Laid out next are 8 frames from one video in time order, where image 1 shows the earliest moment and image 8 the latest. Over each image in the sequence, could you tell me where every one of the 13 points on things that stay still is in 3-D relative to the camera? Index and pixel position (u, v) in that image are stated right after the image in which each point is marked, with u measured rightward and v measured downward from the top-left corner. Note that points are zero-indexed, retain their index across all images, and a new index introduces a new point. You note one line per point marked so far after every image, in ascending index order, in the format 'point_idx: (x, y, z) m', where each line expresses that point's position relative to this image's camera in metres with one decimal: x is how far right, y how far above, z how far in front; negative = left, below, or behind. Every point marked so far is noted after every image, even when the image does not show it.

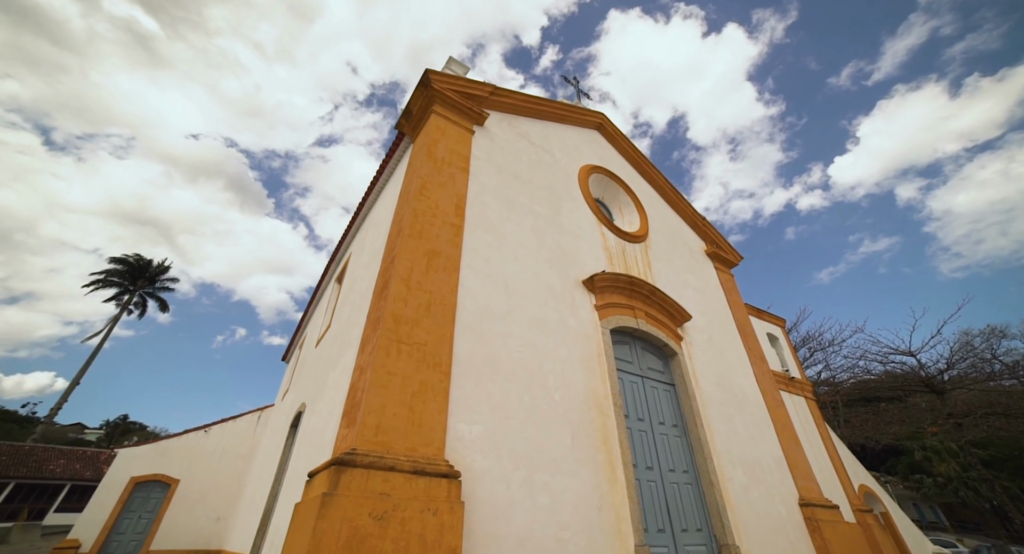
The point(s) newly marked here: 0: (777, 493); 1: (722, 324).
0: (+3.6, -3.0, +5.9) m
1: (+3.5, -0.8, +7.1) m
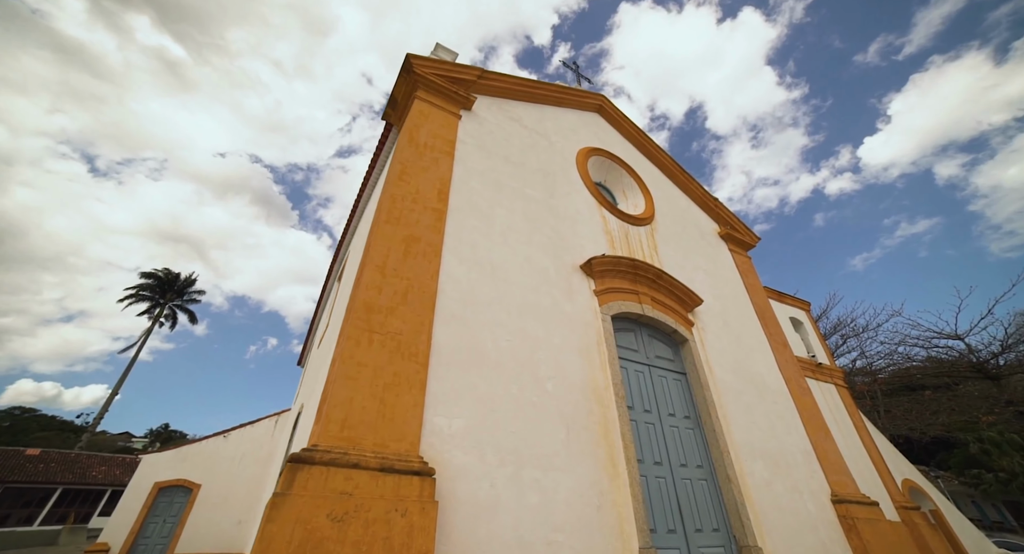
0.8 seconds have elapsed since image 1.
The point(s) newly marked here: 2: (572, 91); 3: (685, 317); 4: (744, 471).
0: (+3.7, -2.7, +5.4) m
1: (+3.5, -0.5, +6.6) m
2: (+1.0, +3.1, +7.1) m
3: (+2.3, -0.5, +5.8) m
4: (+2.6, -2.2, +4.8) m
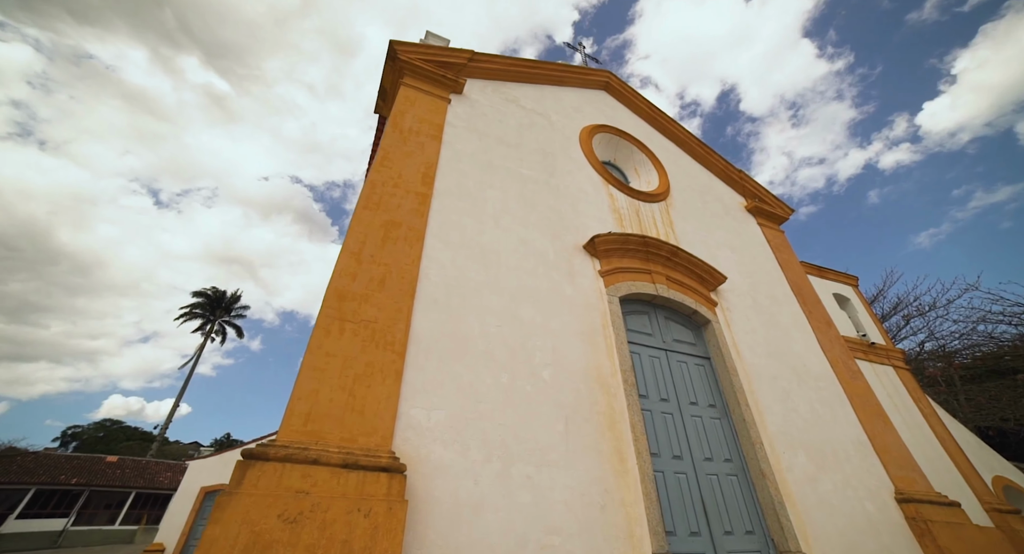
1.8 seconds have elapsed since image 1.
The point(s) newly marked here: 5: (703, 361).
0: (+3.8, -2.3, +4.7) m
1: (+3.6, -0.2, +6.0) m
2: (+1.0, +3.3, +6.8) m
3: (+2.4, -0.2, +5.2) m
4: (+2.7, -1.9, +4.3) m
5: (+2.2, -0.9, +4.8) m
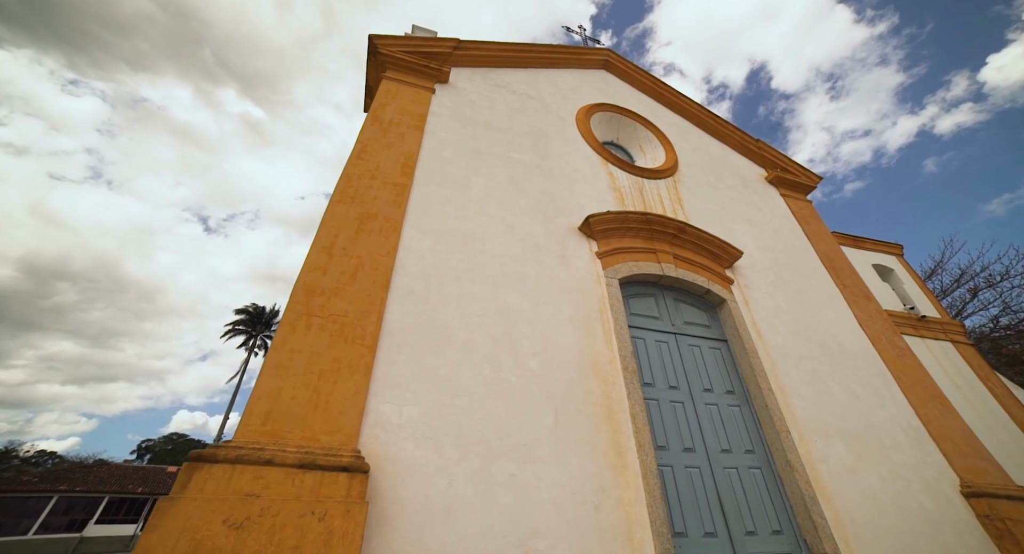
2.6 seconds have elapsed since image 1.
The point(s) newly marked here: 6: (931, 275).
0: (+3.9, -1.9, +4.1) m
1: (+3.6, +0.2, +5.4) m
2: (+0.9, +3.5, +6.5) m
3: (+2.4, 0.0, +4.8) m
4: (+2.7, -1.6, +3.8) m
5: (+2.1, -0.7, +4.4) m
6: (+13.4, +0.1, +13.6) m
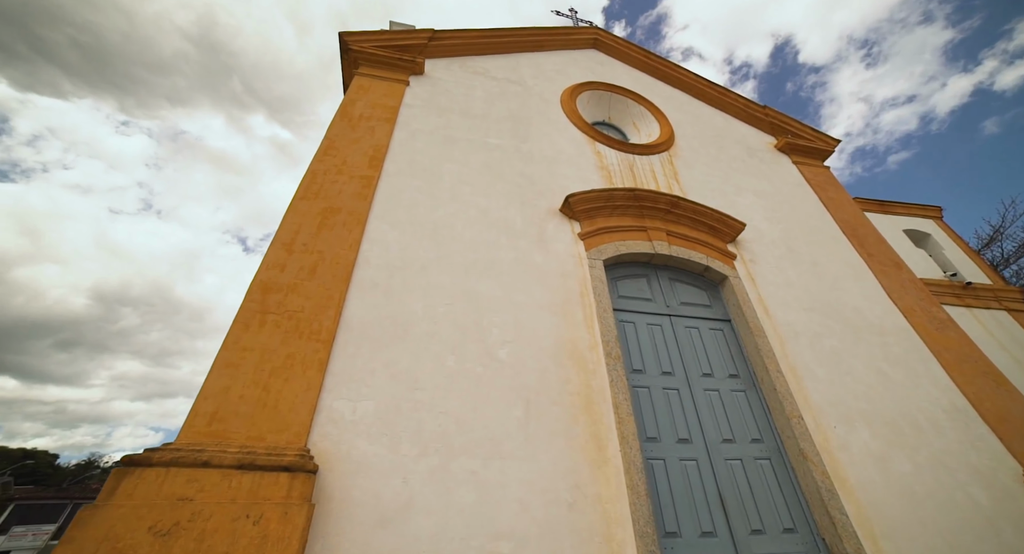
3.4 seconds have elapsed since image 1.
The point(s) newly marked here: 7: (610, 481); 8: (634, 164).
0: (+3.7, -1.6, +3.6) m
1: (+3.5, +0.5, +4.9) m
2: (+0.6, +3.6, +6.2) m
3: (+2.2, +0.3, +4.4) m
4: (+2.5, -1.3, +3.3) m
5: (+2.0, -0.4, +4.0) m
6: (+13.8, +0.9, +12.3) m
7: (+0.6, -1.3, +2.8) m
8: (+1.4, +1.3, +5.0) m
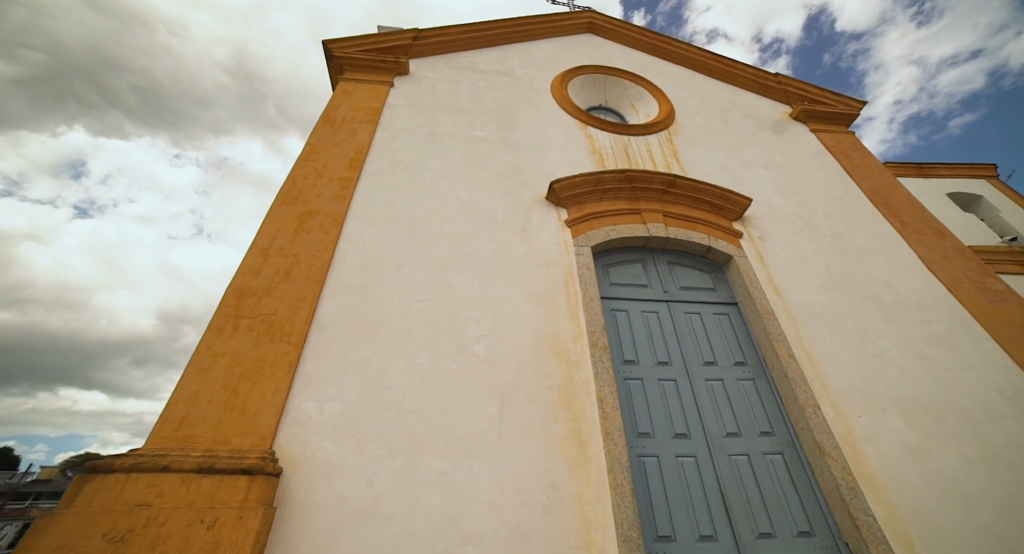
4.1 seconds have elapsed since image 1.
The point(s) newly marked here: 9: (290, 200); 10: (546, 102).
0: (+3.6, -1.3, +3.1) m
1: (+3.4, +0.8, +4.5) m
2: (+0.5, +3.7, +6.1) m
3: (+2.1, +0.5, +4.1) m
4: (+2.4, -1.1, +3.0) m
5: (+1.9, -0.3, +3.7) m
6: (+14.3, +1.8, +10.9) m
7: (+0.5, -1.2, +2.6) m
8: (+1.3, +1.4, +4.7) m
9: (-1.9, +0.7, +3.7) m
10: (+0.4, +2.1, +5.0) m
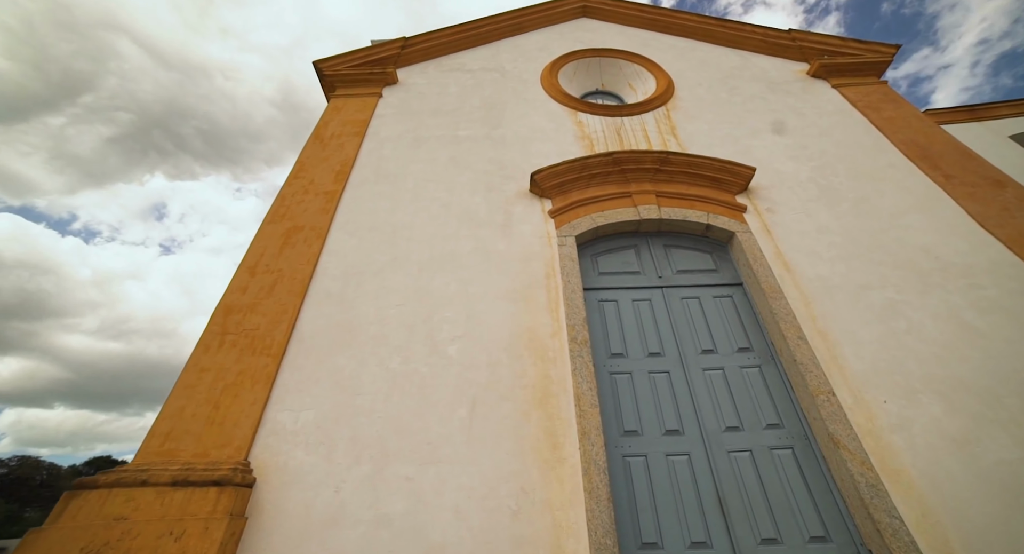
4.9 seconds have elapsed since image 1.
0: (+3.5, -1.0, +2.5) m
1: (+3.2, +1.1, +4.0) m
2: (+0.3, +3.7, +5.9) m
3: (+1.9, +0.7, +3.7) m
4: (+2.2, -0.9, +2.6) m
5: (+1.7, -0.1, +3.4) m
6: (+14.7, +2.9, +9.1) m
7: (+0.3, -1.2, +2.4) m
8: (+1.1, +1.6, +4.4) m
9: (-2.1, +0.5, +3.8) m
10: (+0.3, +2.1, +4.9) m
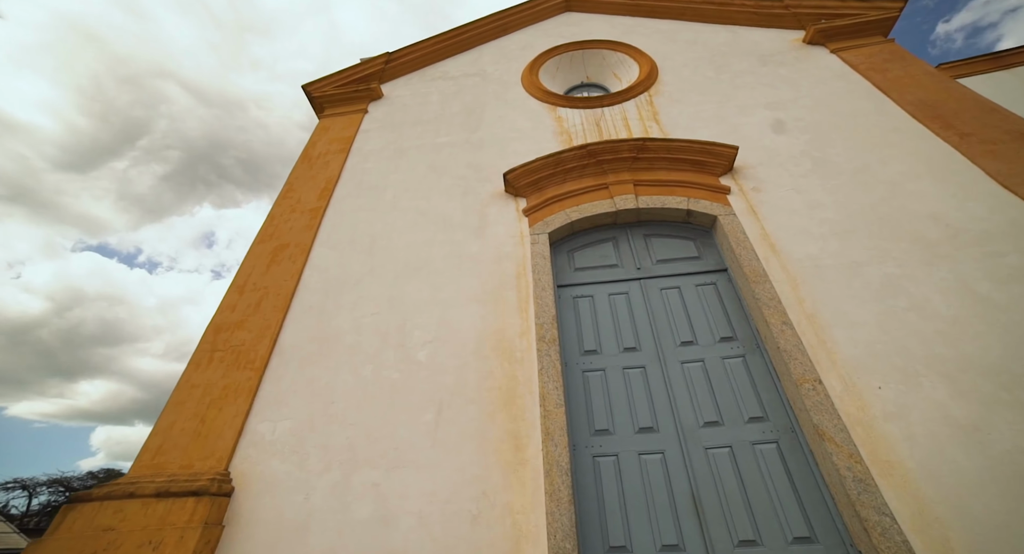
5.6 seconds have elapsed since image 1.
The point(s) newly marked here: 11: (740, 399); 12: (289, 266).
0: (+3.3, -0.8, +2.2) m
1: (+3.0, +1.3, +3.7) m
2: (+0.1, +3.7, +5.9) m
3: (+1.7, +0.8, +3.5) m
4: (+2.0, -0.7, +2.3) m
5: (+1.5, 0.0, +3.2) m
6: (+14.7, +3.9, +7.8) m
7: (+0.1, -1.2, +2.3) m
8: (+0.9, +1.6, +4.3) m
9: (-2.3, +0.4, +4.0) m
10: (0.0, +2.1, +4.9) m
11: (+1.4, -0.7, +2.6) m
12: (-1.9, +0.1, +3.7) m
